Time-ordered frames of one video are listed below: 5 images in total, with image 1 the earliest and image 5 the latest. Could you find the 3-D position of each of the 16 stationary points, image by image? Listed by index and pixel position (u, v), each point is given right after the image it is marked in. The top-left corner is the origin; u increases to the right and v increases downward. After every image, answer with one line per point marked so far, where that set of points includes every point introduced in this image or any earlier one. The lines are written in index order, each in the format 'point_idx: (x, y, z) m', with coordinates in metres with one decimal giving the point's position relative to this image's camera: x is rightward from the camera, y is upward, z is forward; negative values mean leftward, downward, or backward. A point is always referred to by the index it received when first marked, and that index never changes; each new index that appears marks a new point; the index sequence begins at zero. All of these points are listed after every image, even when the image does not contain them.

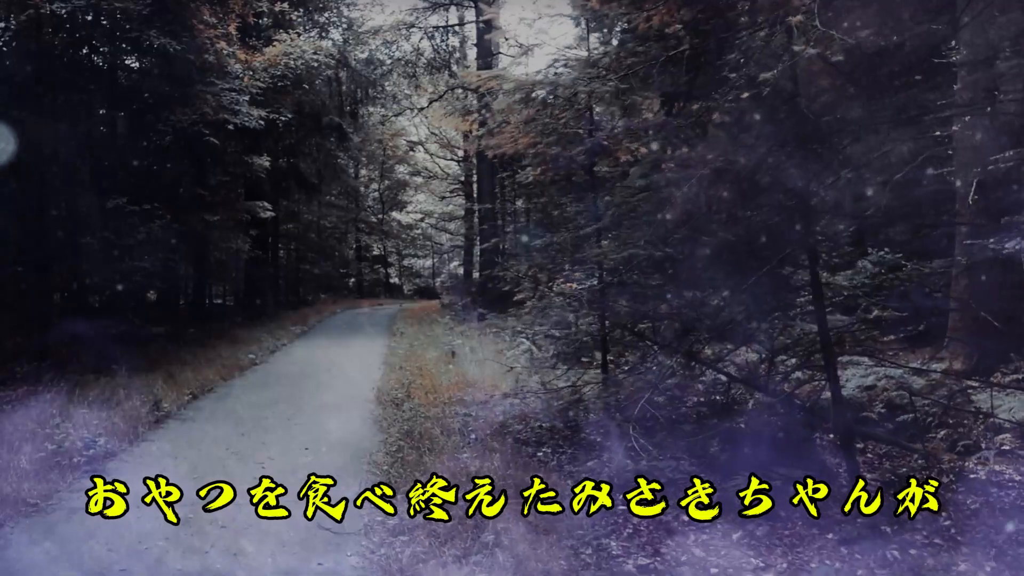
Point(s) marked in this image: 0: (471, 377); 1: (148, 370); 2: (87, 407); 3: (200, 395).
0: (-0.5, -1.1, +9.5) m
1: (-5.0, -1.1, +10.3) m
2: (-4.2, -1.2, +7.4) m
3: (-3.6, -1.3, +8.7) m
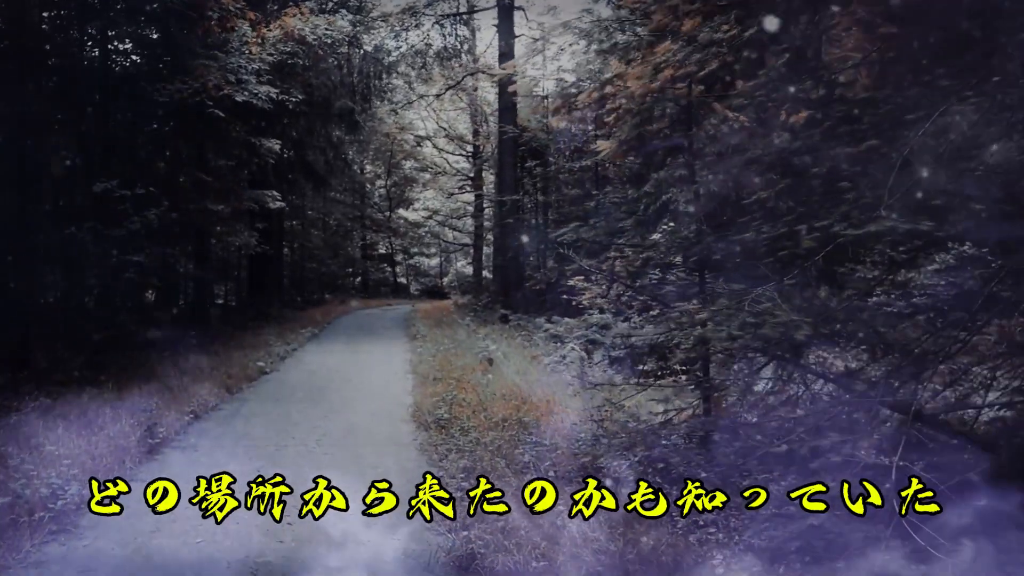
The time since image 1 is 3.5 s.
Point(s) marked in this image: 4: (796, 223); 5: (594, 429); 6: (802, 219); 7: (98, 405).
0: (+0.1, -1.1, +8.1) m
1: (-4.4, -1.1, +8.9) m
2: (-3.6, -1.2, +6.0) m
3: (-3.0, -1.2, +7.3) m
4: (+1.9, +0.4, +5.0) m
5: (+0.7, -1.2, +6.6) m
6: (+1.9, +0.5, +5.0) m
7: (-4.0, -1.1, +7.1) m
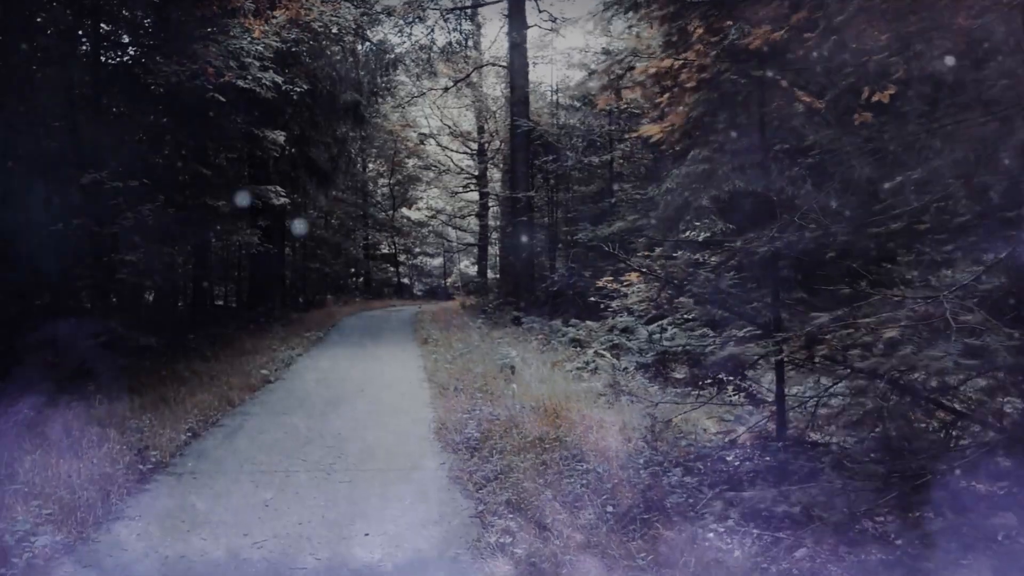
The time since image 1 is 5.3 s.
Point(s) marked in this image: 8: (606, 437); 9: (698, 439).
0: (+0.4, -1.1, +7.4) m
1: (-4.1, -1.1, +8.2) m
2: (-3.3, -1.2, +5.2) m
3: (-2.7, -1.3, +6.5) m
4: (+2.2, +0.4, +4.3) m
5: (+1.0, -1.3, +5.8) m
6: (+2.2, +0.4, +4.3) m
7: (-3.7, -1.1, +6.4) m
8: (+0.8, -1.2, +6.2) m
9: (+1.5, -1.2, +6.0) m
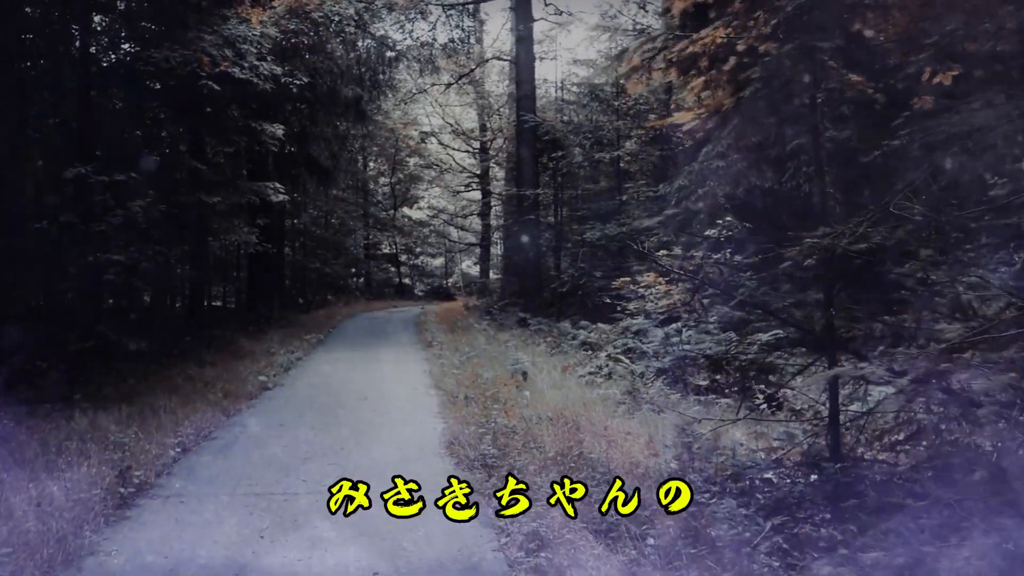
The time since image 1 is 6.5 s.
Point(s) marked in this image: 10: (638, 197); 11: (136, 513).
0: (+0.6, -1.1, +6.9) m
1: (-4.0, -1.1, +7.7) m
2: (-3.1, -1.2, +4.7) m
3: (-2.6, -1.3, +6.0) m
4: (+2.3, +0.4, +3.8) m
5: (+1.2, -1.3, +5.3) m
6: (+2.4, +0.4, +3.8) m
7: (-3.5, -1.2, +5.9) m
8: (+0.9, -1.3, +5.7) m
9: (+1.6, -1.2, +5.5) m
10: (+2.3, +1.6, +13.5) m
11: (-2.3, -1.4, +4.5) m
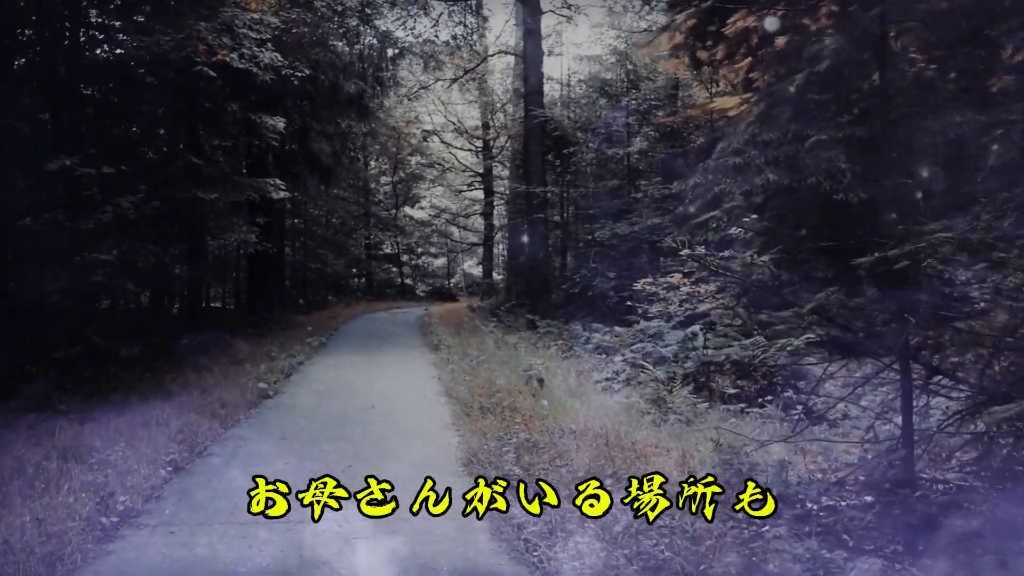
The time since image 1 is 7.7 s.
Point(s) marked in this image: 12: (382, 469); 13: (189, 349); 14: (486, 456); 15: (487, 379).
0: (+0.7, -1.2, +6.4) m
1: (-3.8, -1.2, +7.2) m
2: (-3.0, -1.2, +4.2) m
3: (-2.4, -1.3, +5.5) m
4: (+2.5, +0.4, +3.3) m
5: (+1.3, -1.3, +4.8) m
6: (+2.5, +0.4, +3.3) m
7: (-3.3, -1.2, +5.4) m
8: (+1.1, -1.3, +5.1) m
9: (+1.8, -1.2, +5.0) m
10: (+2.4, +1.6, +13.0) m
11: (-2.1, -1.4, +4.0) m
12: (-1.0, -1.3, +5.5) m
13: (-5.5, -1.0, +12.8) m
14: (-0.2, -1.3, +5.9) m
15: (-0.3, -1.1, +9.4) m
